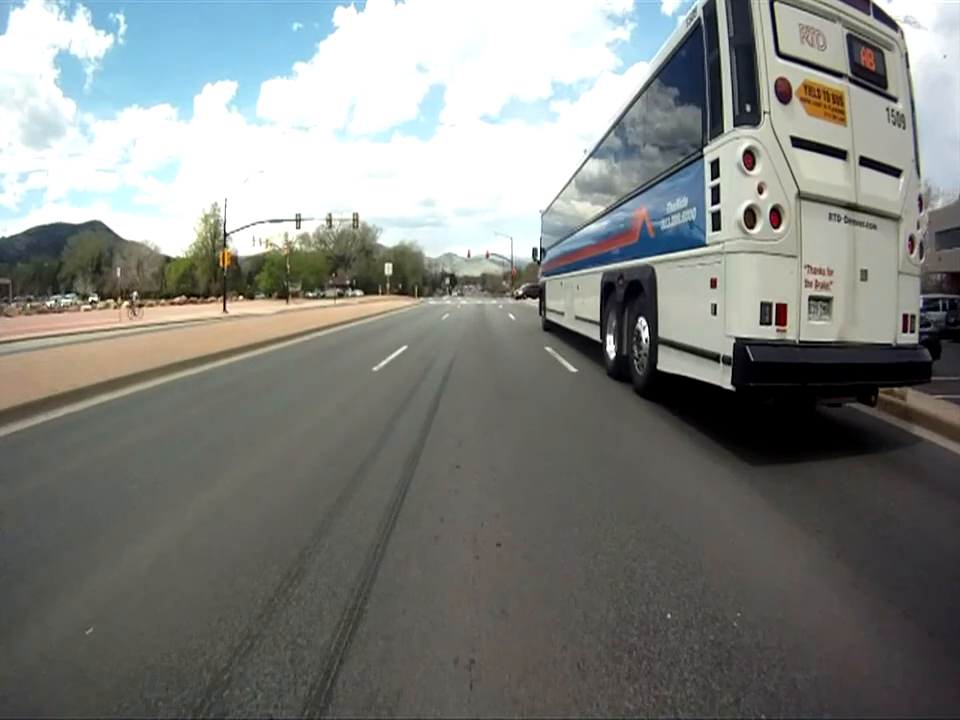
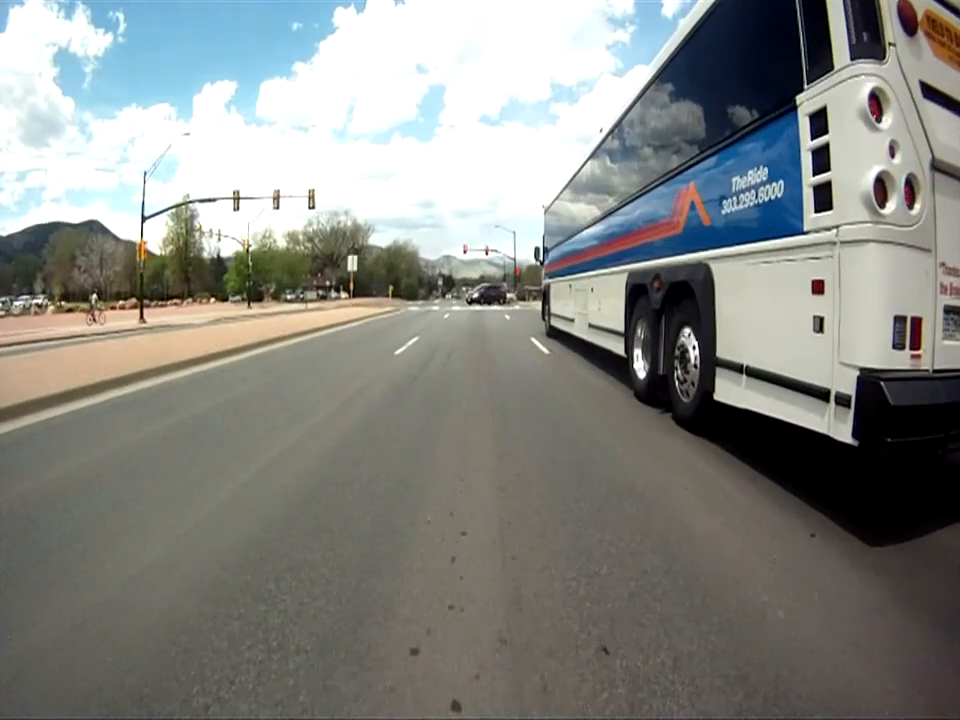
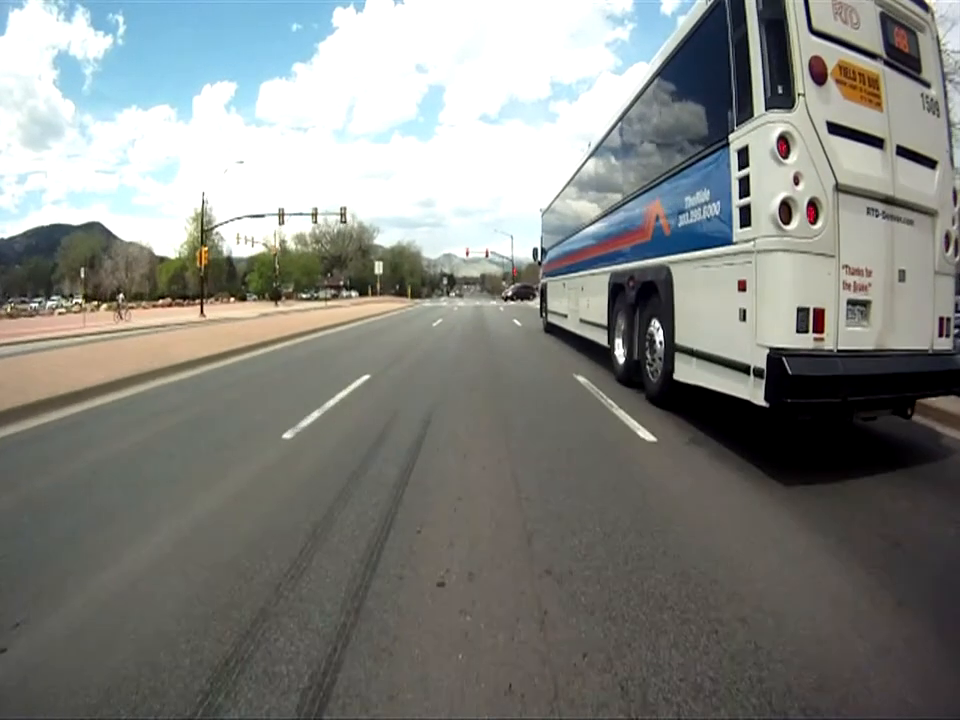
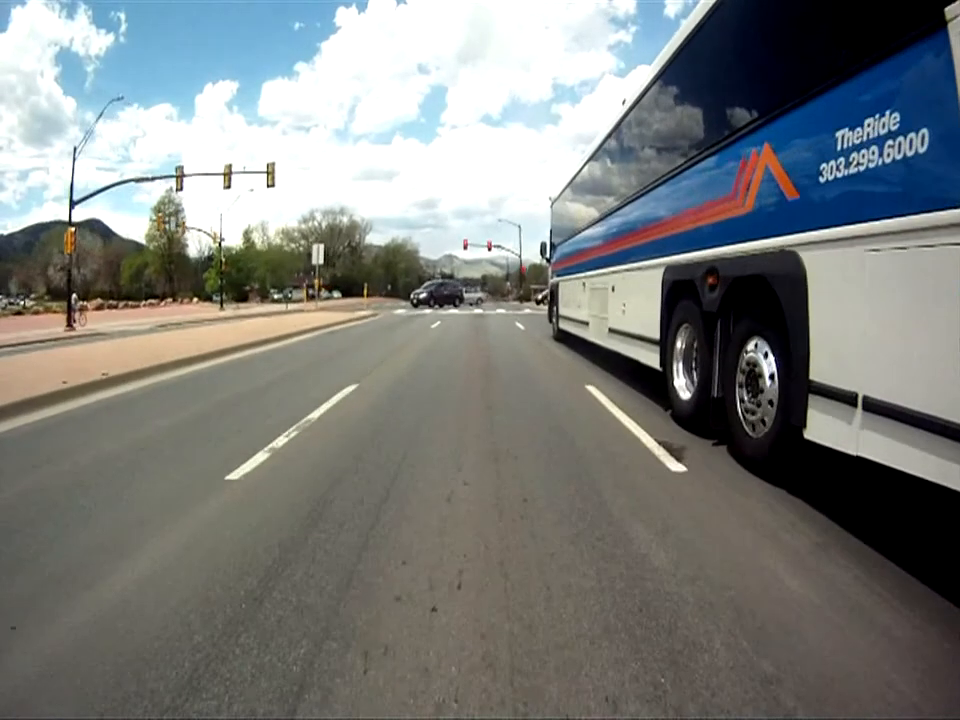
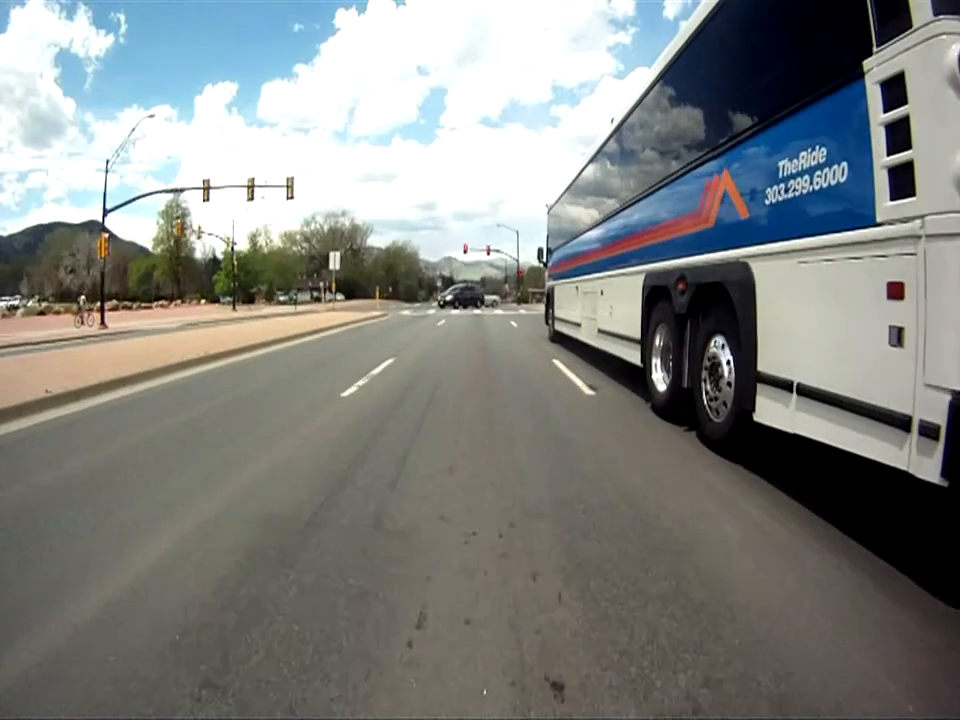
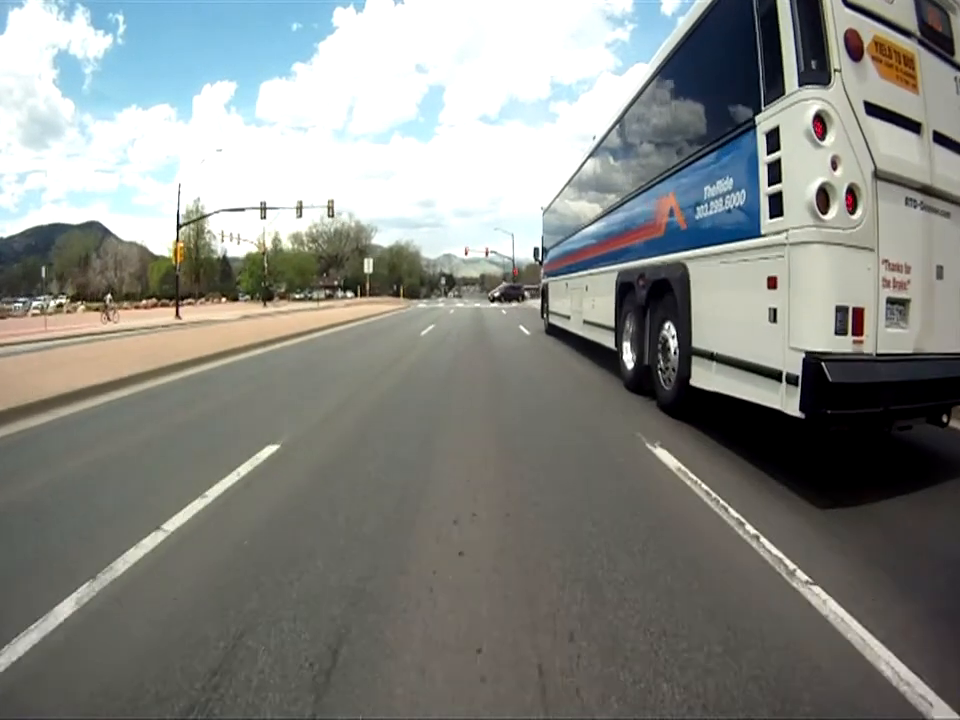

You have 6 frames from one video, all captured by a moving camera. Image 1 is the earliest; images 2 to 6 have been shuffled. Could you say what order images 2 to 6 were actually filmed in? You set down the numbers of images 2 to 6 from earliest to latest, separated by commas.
3, 6, 2, 5, 4
